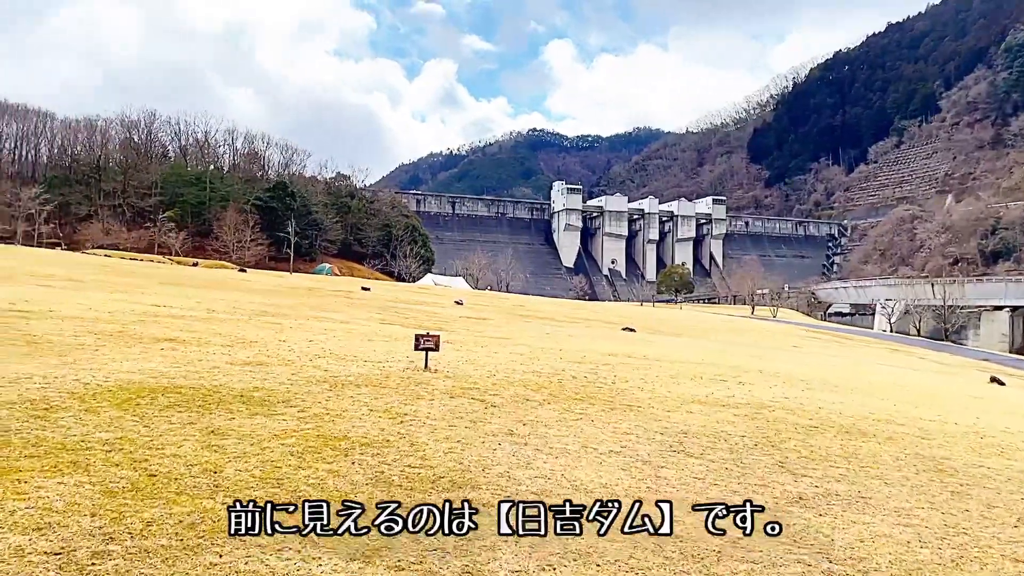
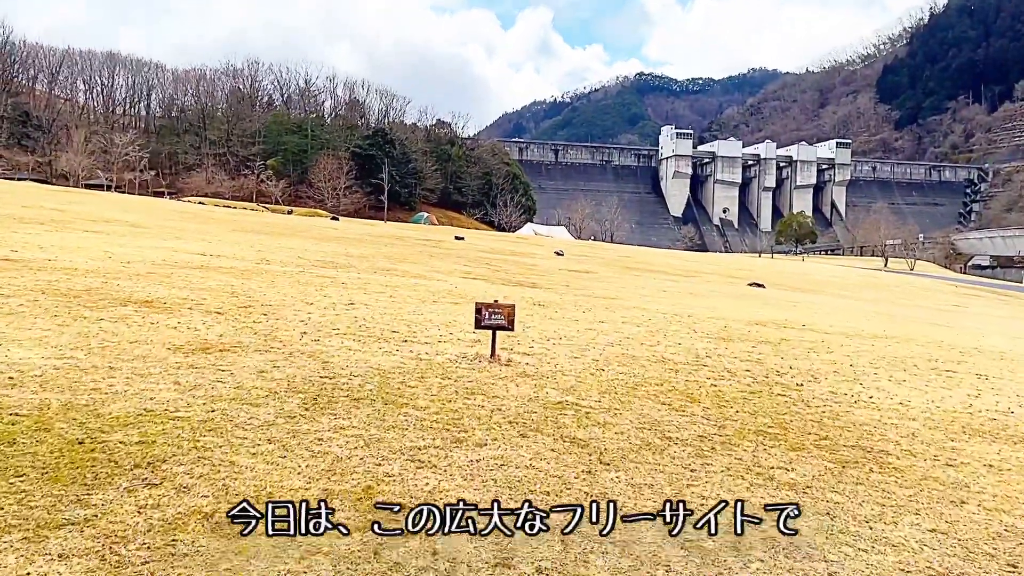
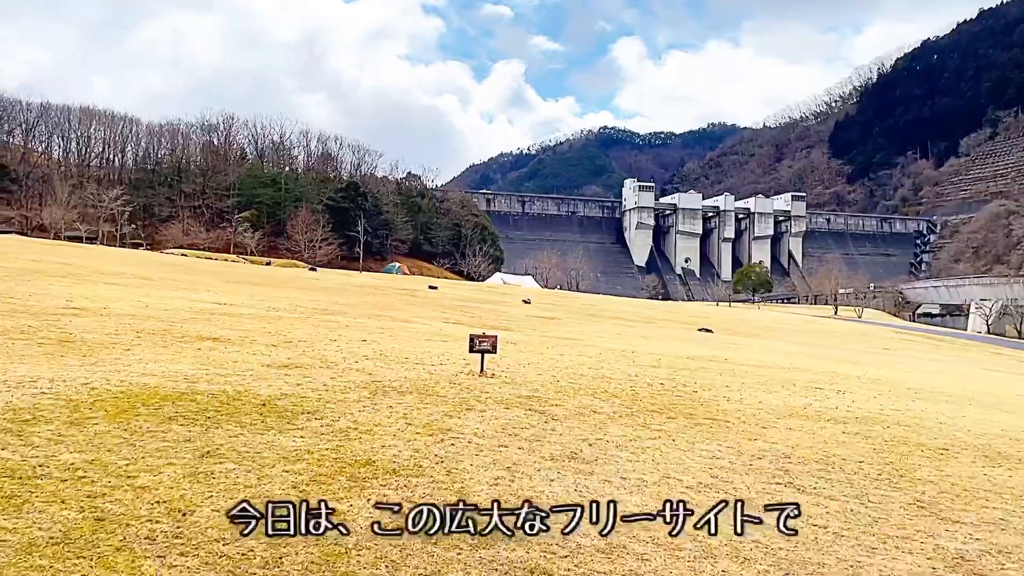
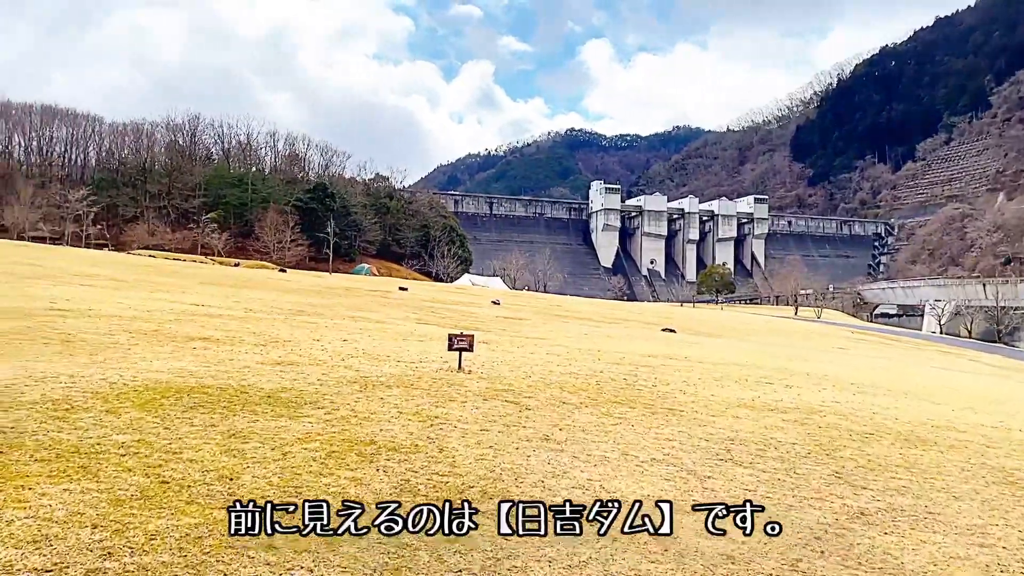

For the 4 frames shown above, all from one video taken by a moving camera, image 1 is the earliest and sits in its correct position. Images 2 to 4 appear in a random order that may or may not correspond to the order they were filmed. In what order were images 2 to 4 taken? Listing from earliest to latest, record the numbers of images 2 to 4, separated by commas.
4, 3, 2
